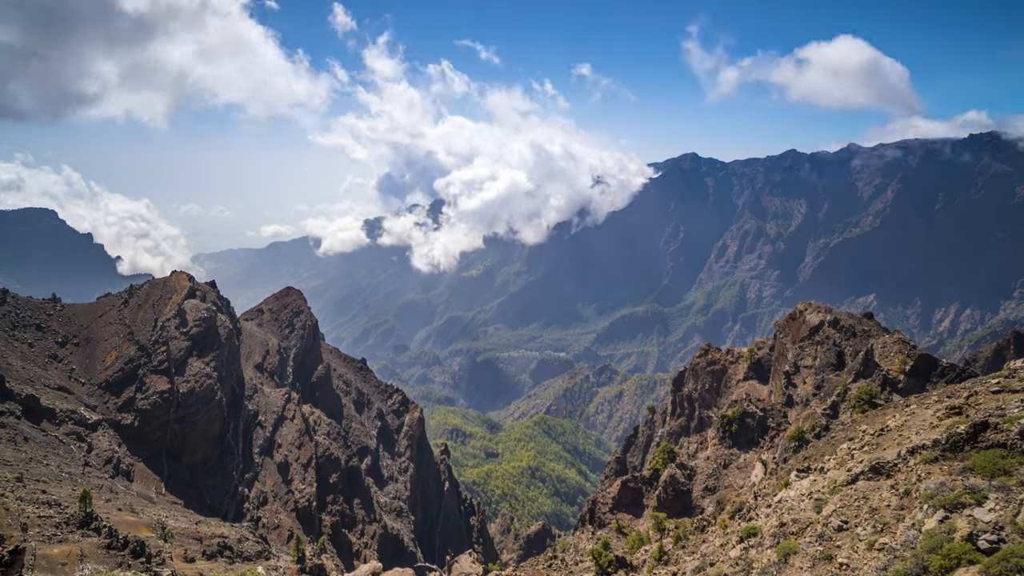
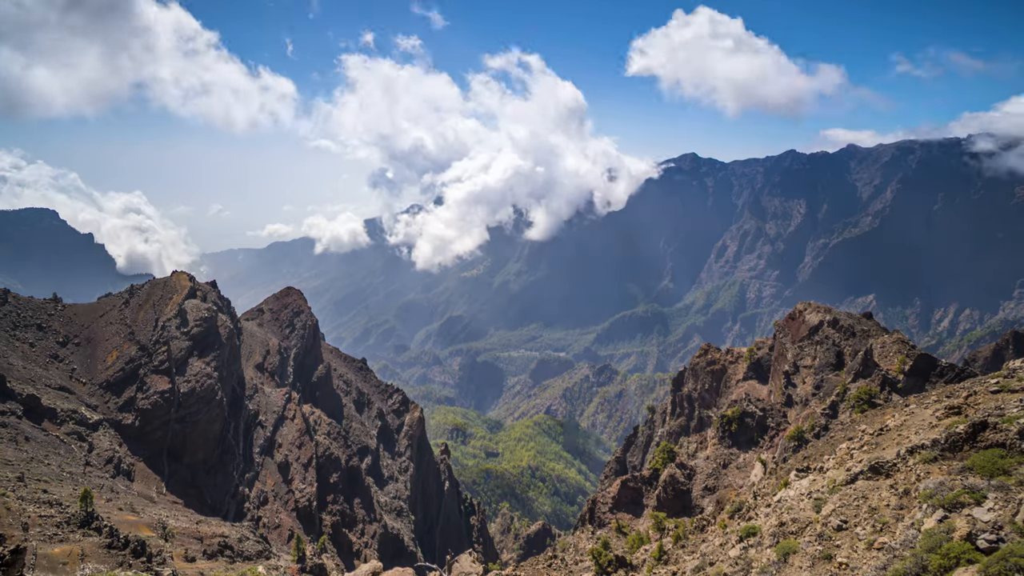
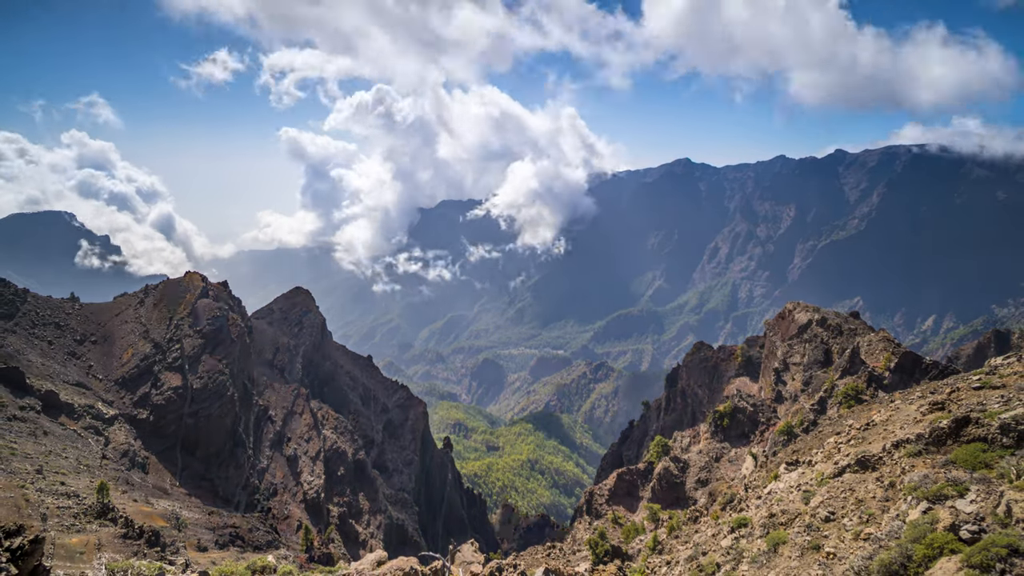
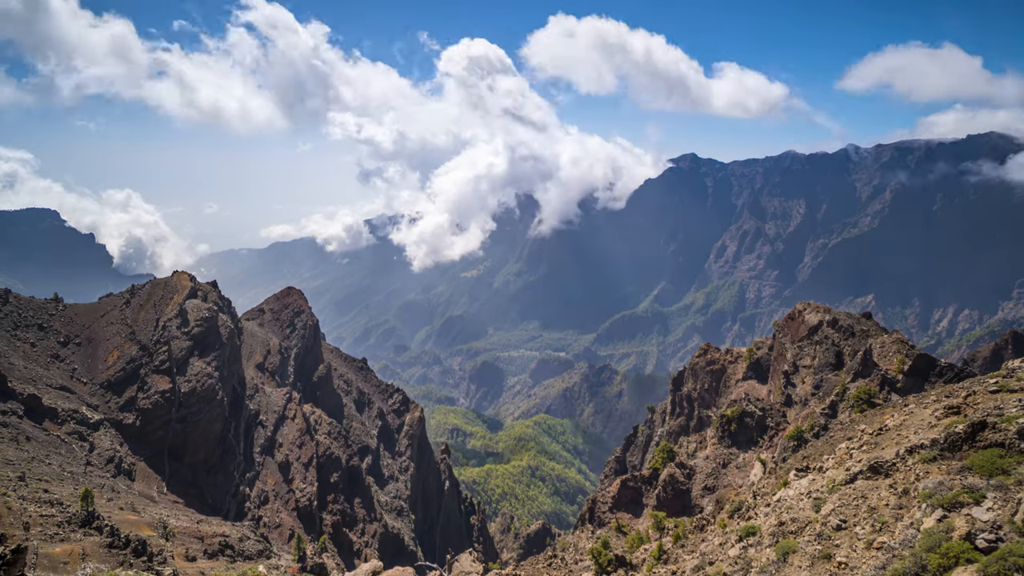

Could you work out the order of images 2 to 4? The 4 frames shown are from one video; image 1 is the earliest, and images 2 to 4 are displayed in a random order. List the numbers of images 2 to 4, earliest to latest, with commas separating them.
2, 4, 3
